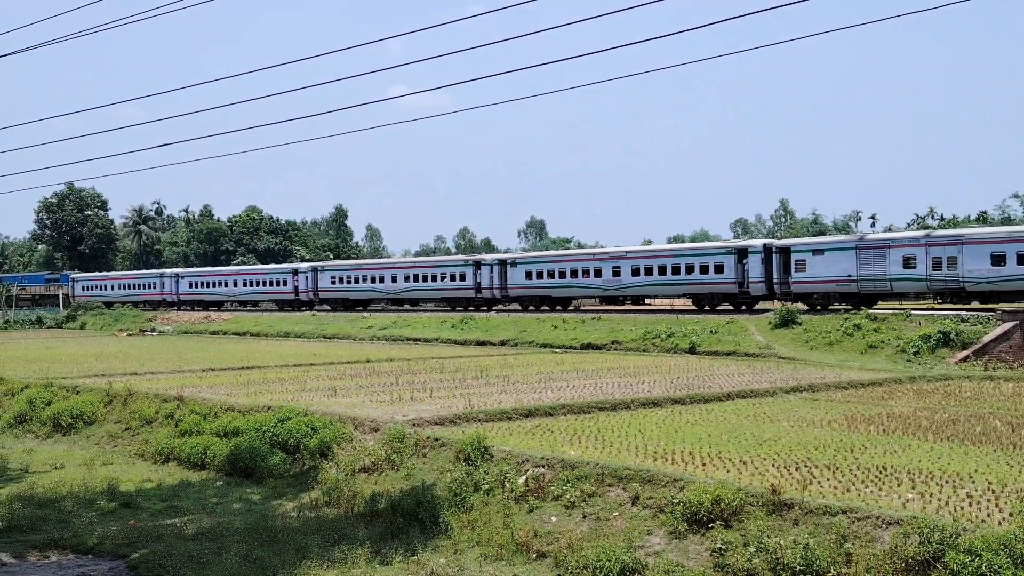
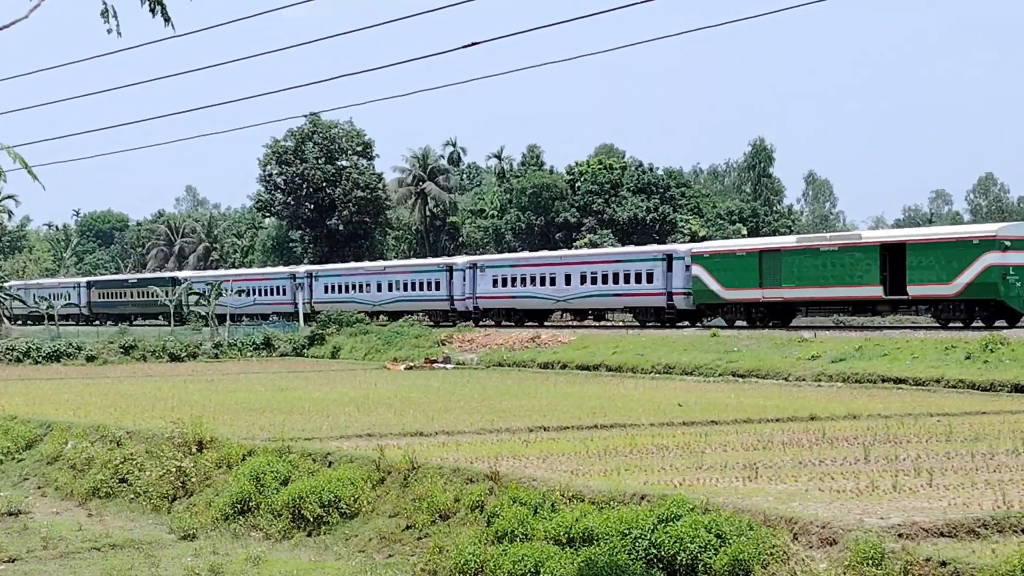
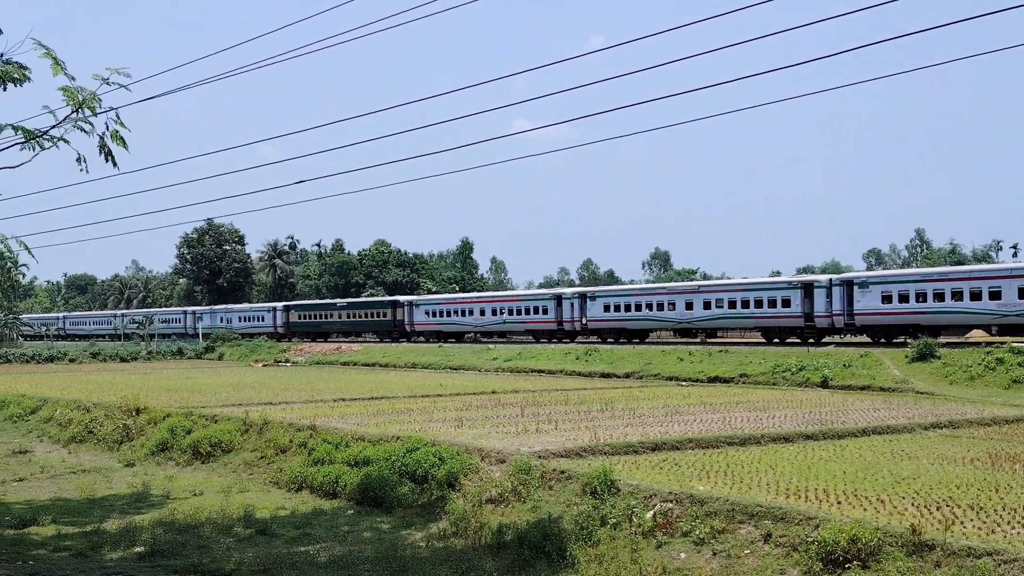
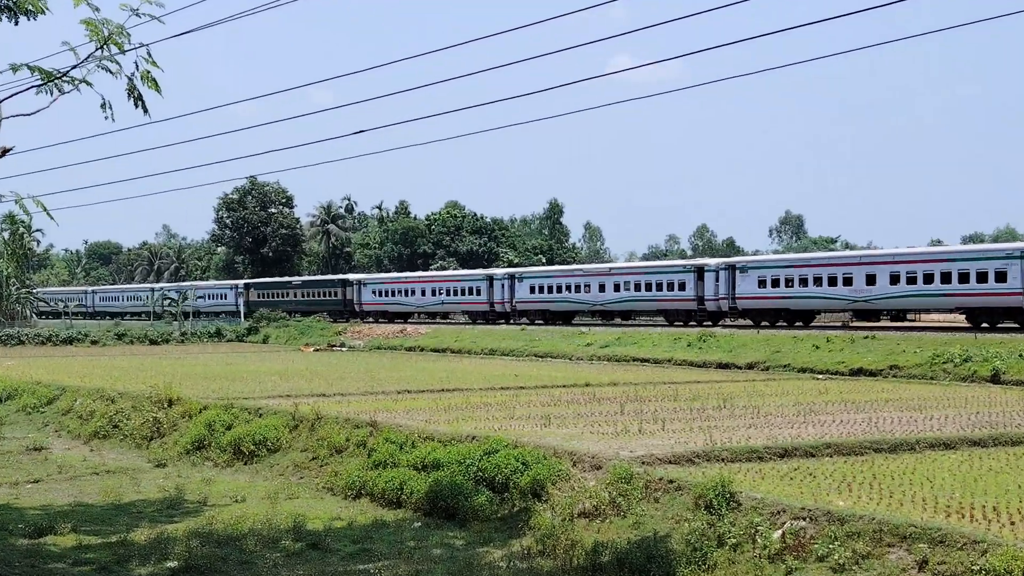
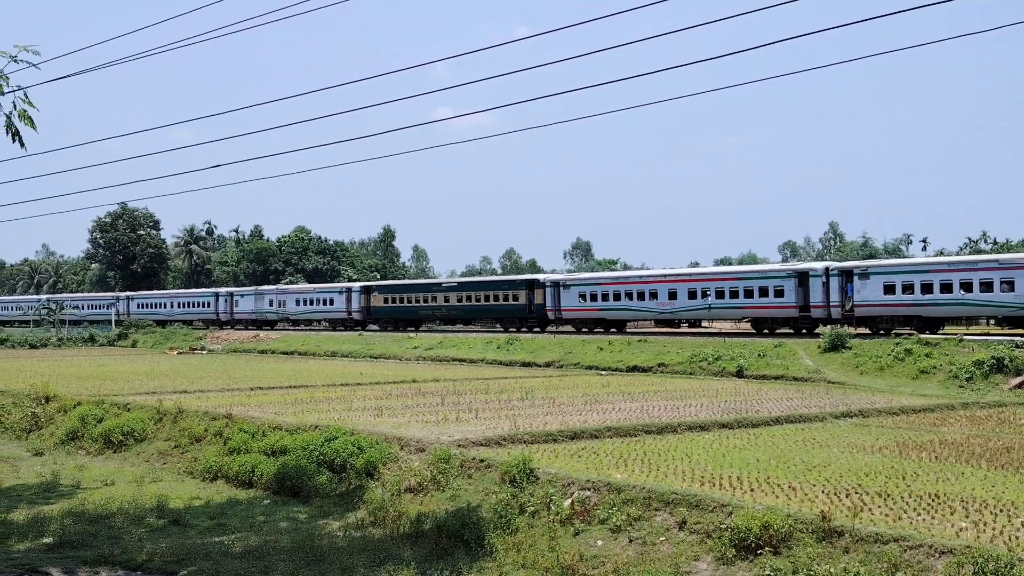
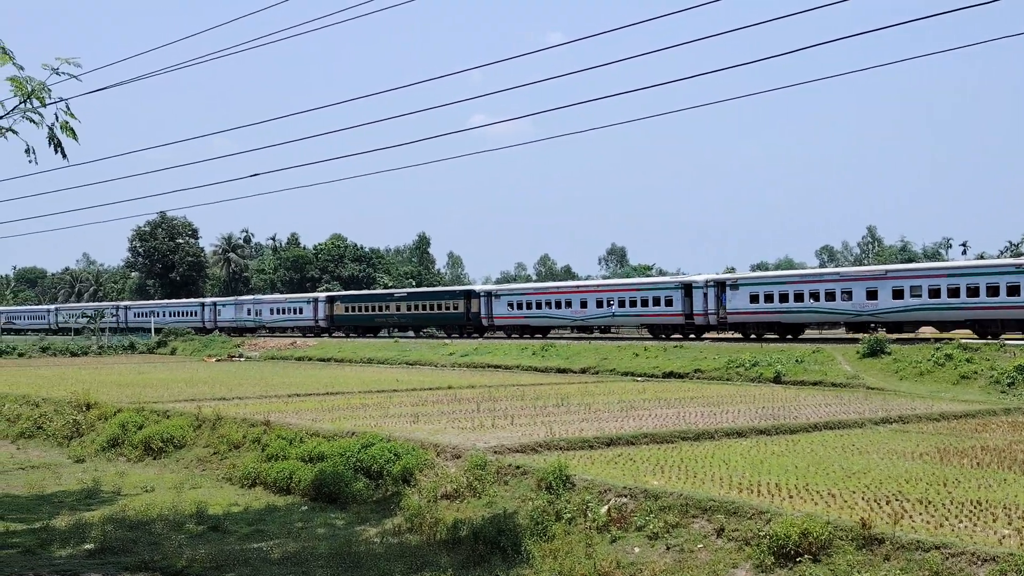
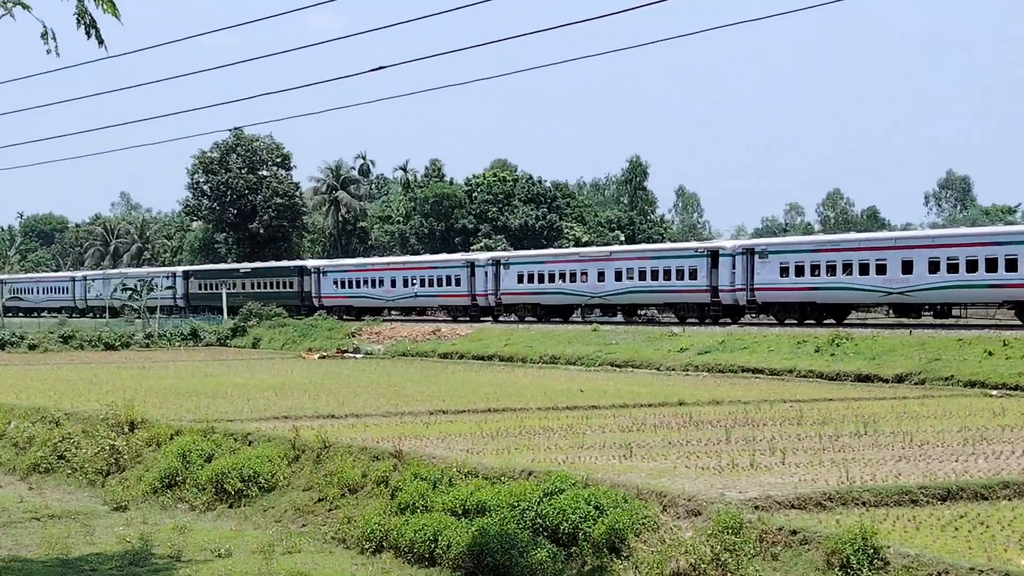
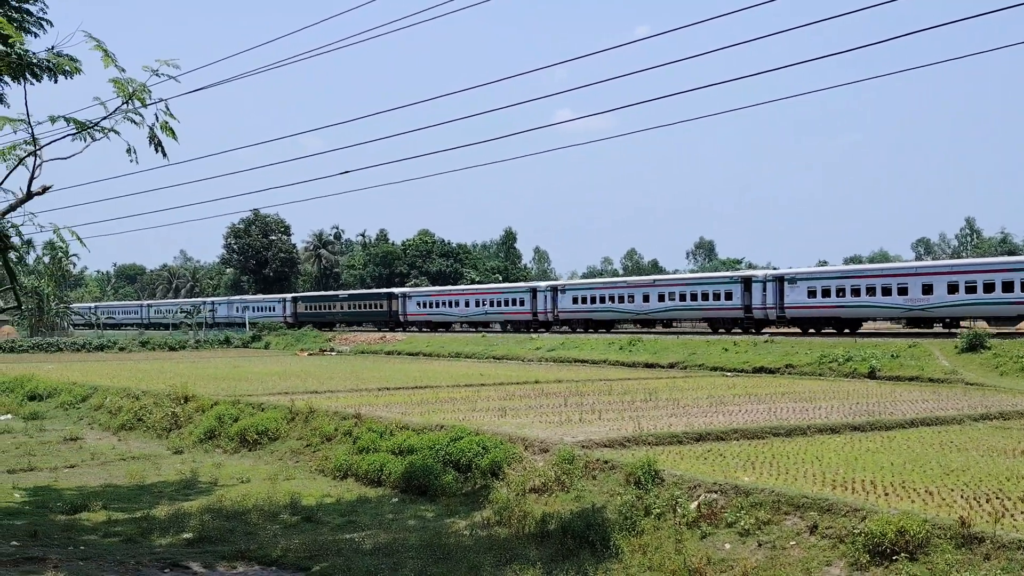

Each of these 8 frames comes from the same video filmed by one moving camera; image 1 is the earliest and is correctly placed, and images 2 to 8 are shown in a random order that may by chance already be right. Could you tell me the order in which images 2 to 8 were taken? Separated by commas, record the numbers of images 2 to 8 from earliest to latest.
5, 6, 3, 8, 4, 7, 2
